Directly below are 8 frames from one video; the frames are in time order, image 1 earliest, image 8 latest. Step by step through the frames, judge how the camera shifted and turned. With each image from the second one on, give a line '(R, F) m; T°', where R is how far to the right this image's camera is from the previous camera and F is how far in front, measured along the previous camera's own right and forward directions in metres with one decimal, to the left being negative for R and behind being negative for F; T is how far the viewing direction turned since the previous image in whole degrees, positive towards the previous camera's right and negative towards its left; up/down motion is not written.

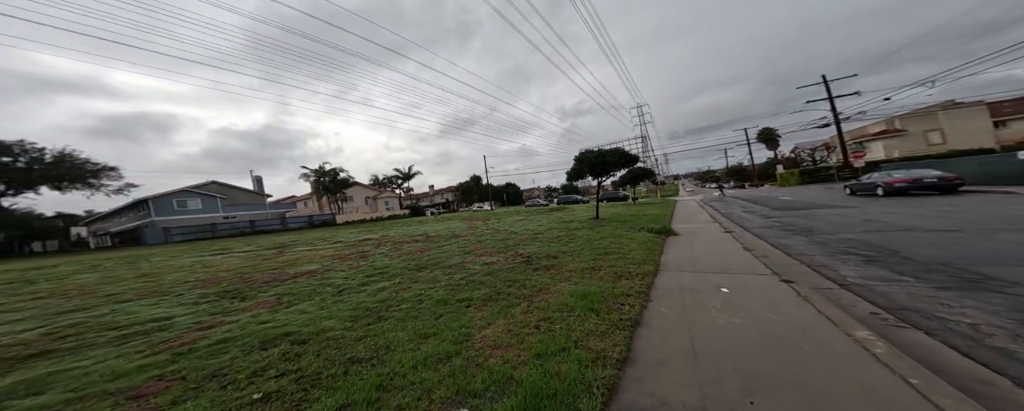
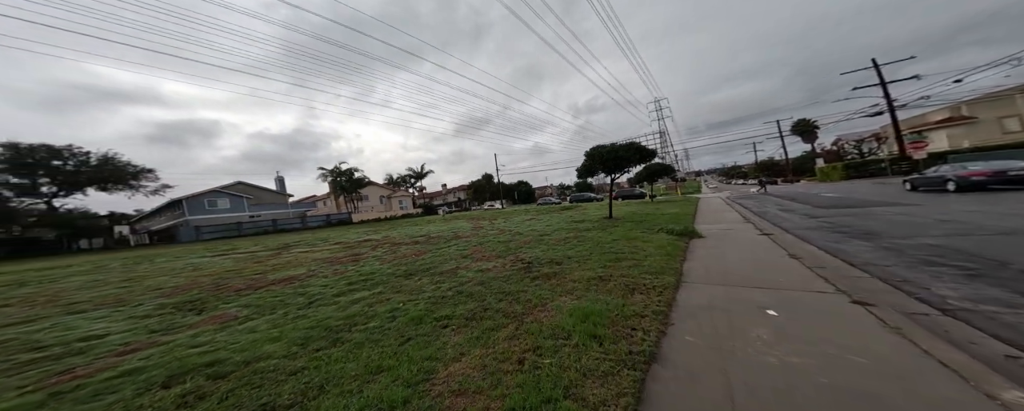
(+0.4, +0.8) m; -4°
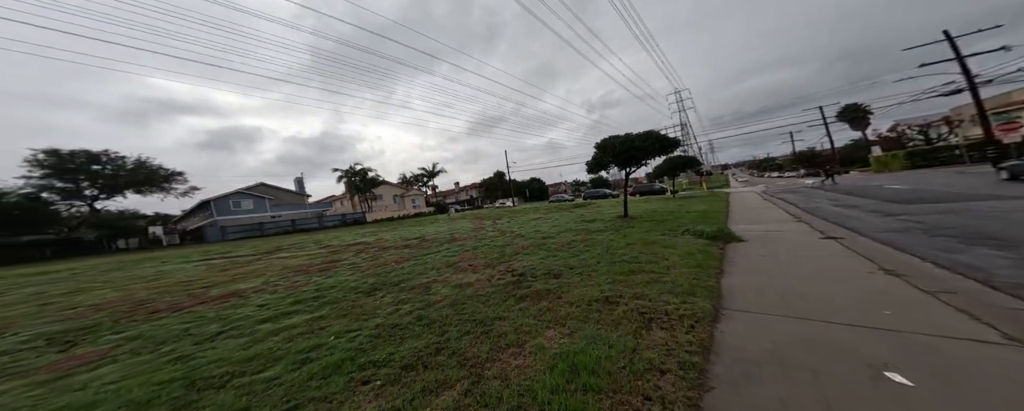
(+0.7, +1.2) m; -4°
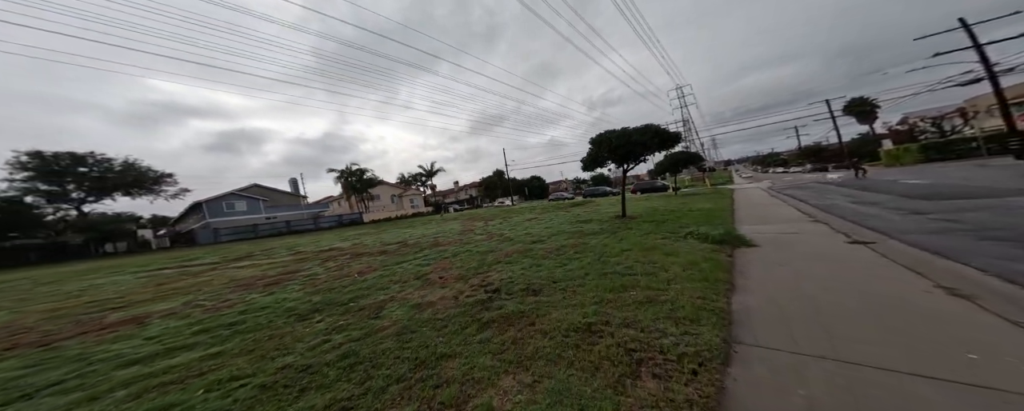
(+0.5, +0.8) m; 0°
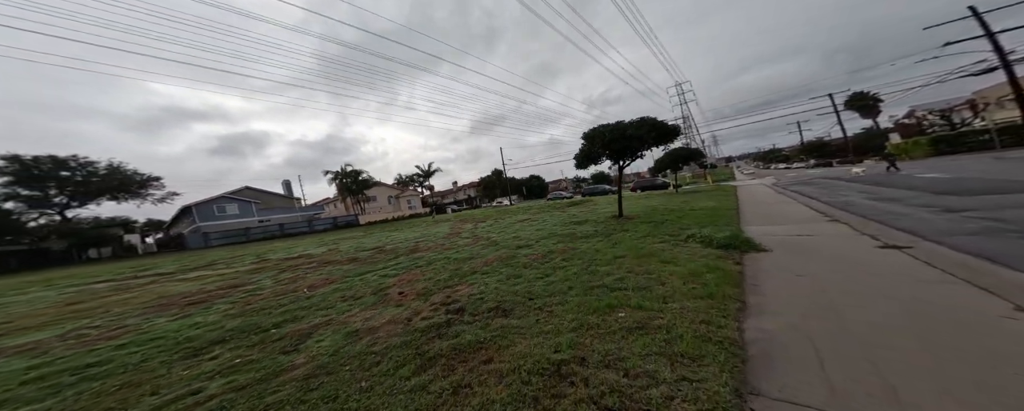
(+0.5, +0.8) m; 0°
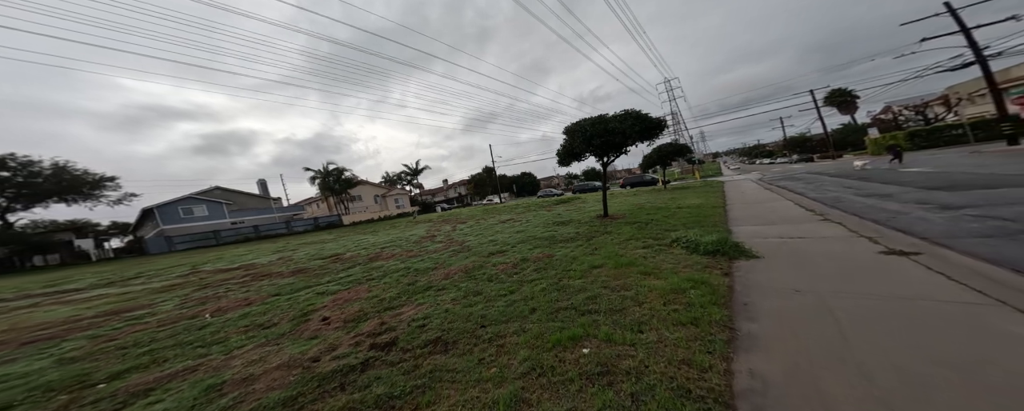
(+0.6, +0.8) m; +2°
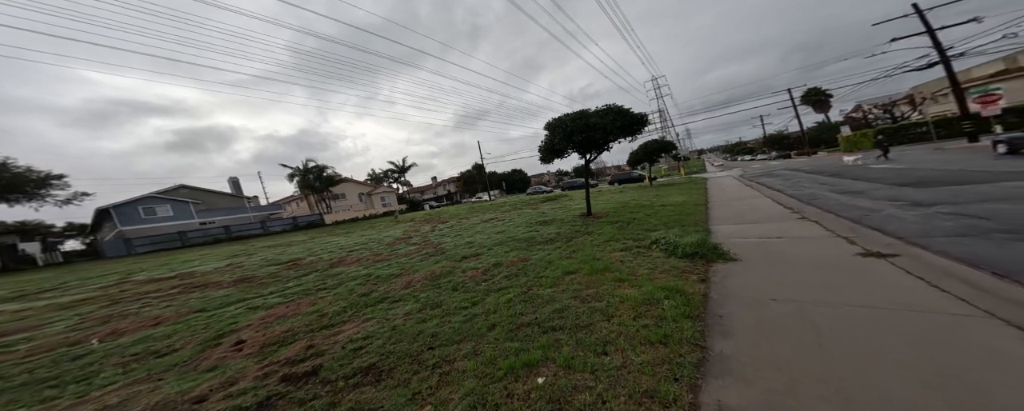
(+0.4, +0.5) m; +2°
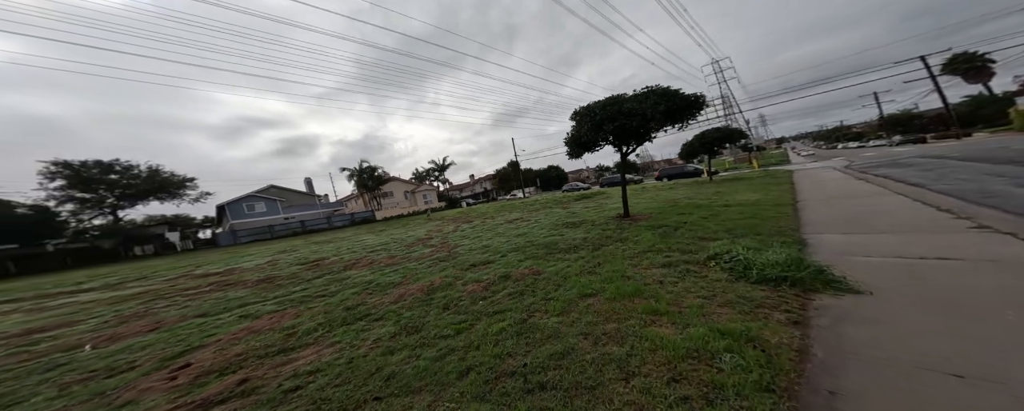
(+0.7, +1.0) m; -11°
